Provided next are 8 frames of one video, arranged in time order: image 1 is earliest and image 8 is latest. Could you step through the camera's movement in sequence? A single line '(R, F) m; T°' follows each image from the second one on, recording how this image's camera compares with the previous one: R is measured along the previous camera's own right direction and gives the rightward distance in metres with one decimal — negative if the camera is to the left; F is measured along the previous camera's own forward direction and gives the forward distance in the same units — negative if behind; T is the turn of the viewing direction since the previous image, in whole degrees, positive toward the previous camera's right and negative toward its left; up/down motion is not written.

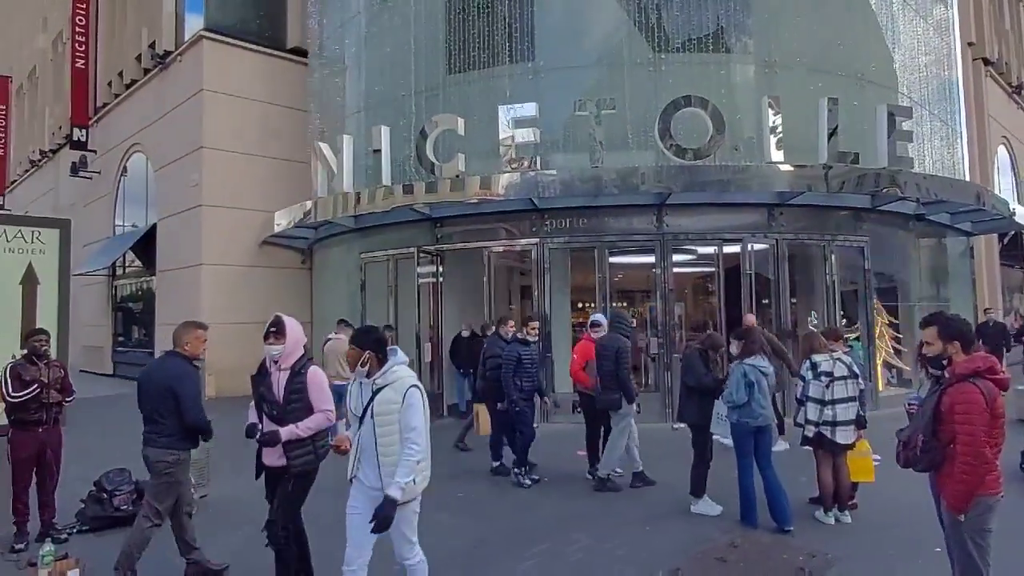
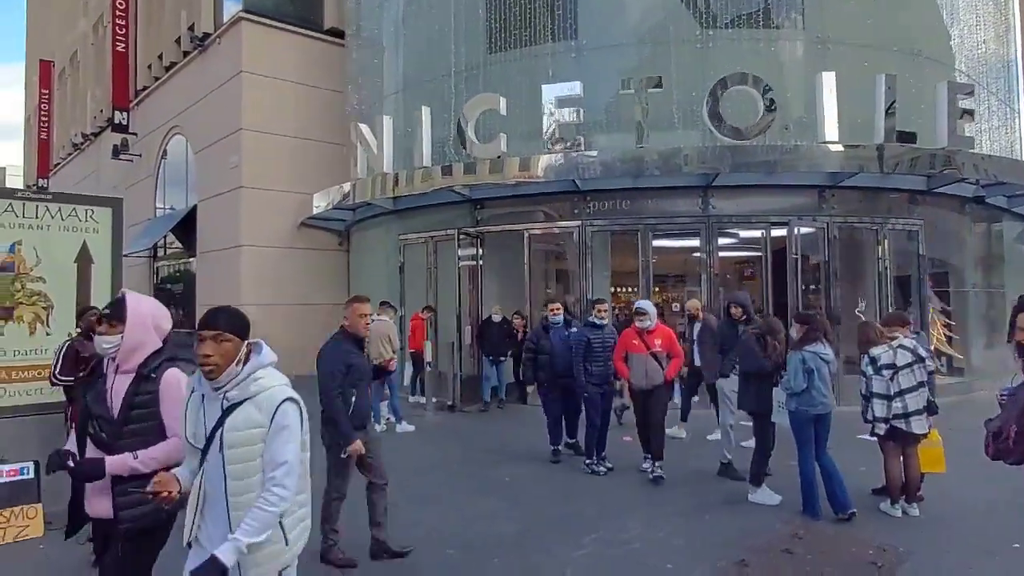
(-0.2, +0.1) m; -2°
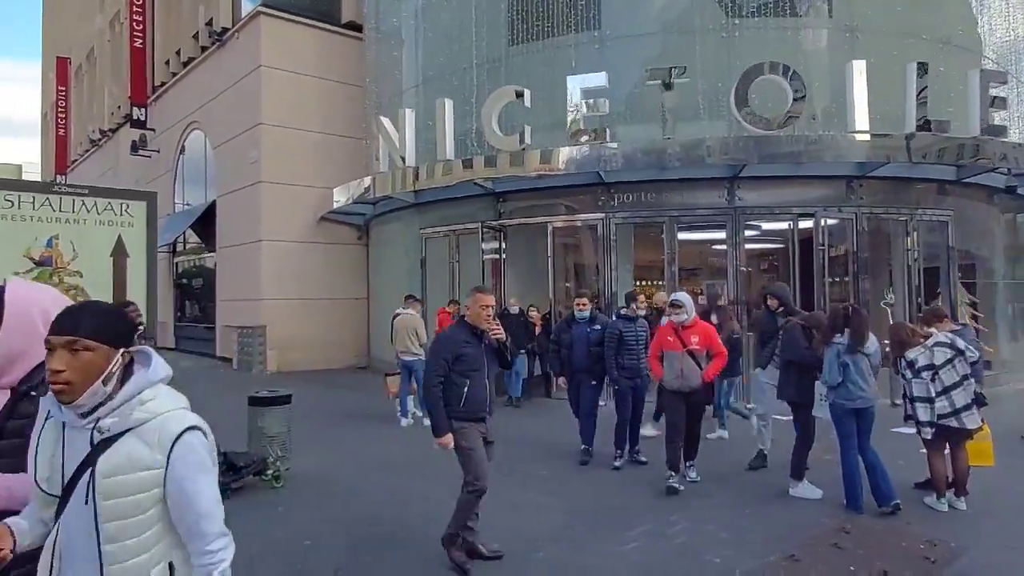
(-0.2, +0.1) m; -1°
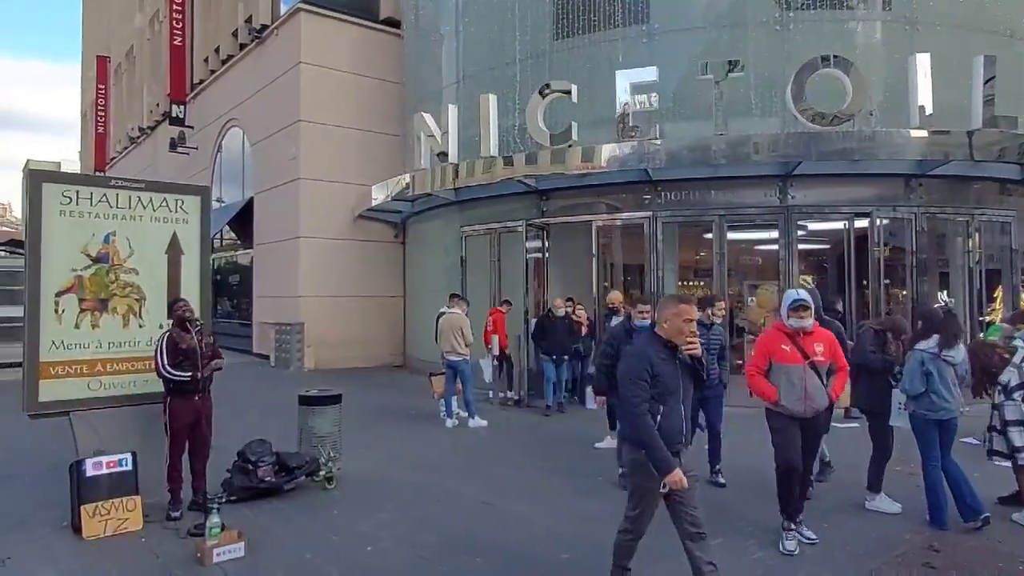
(-0.3, +0.2) m; -2°
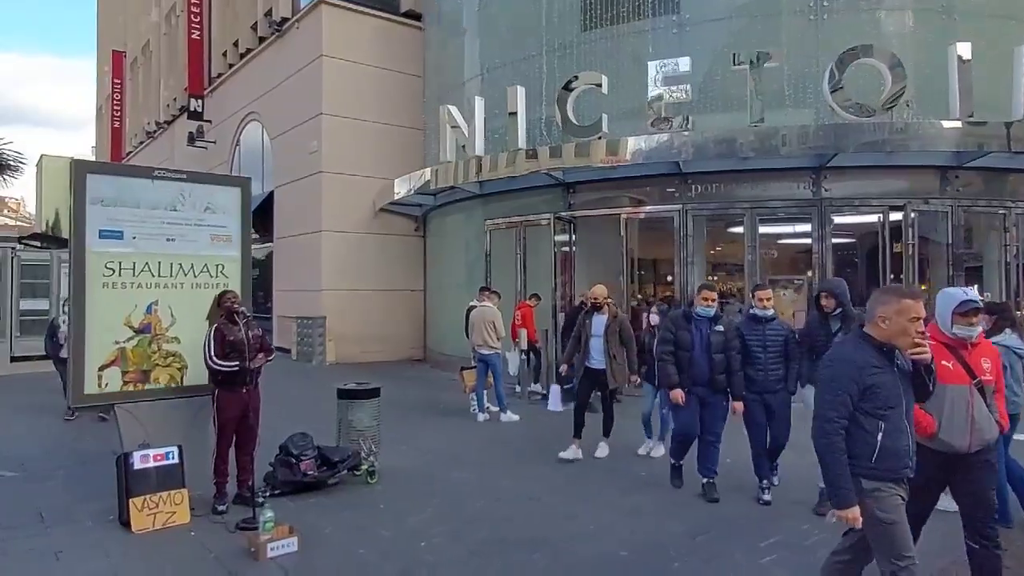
(-0.3, +0.1) m; -1°
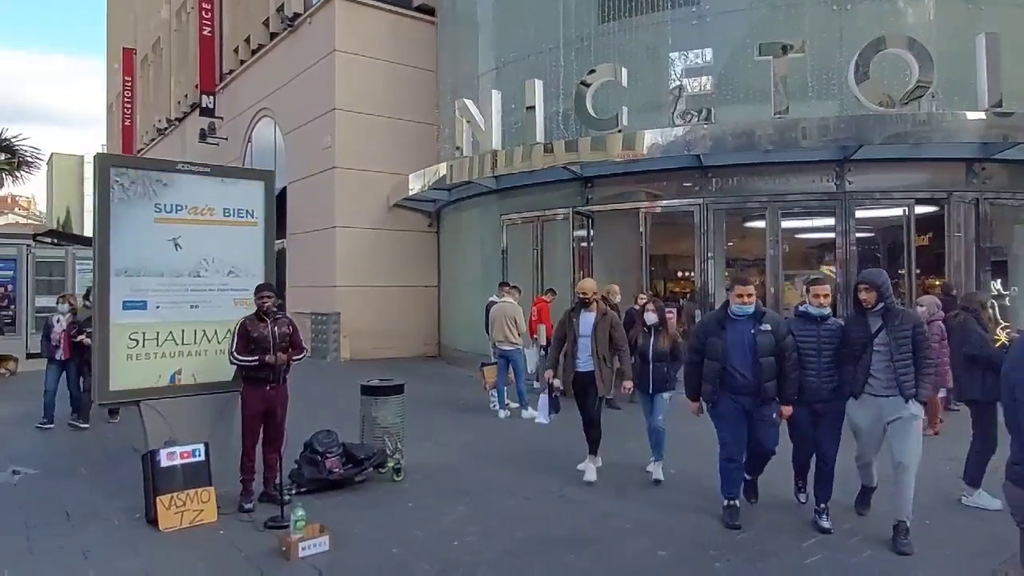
(-0.2, +0.1) m; -1°
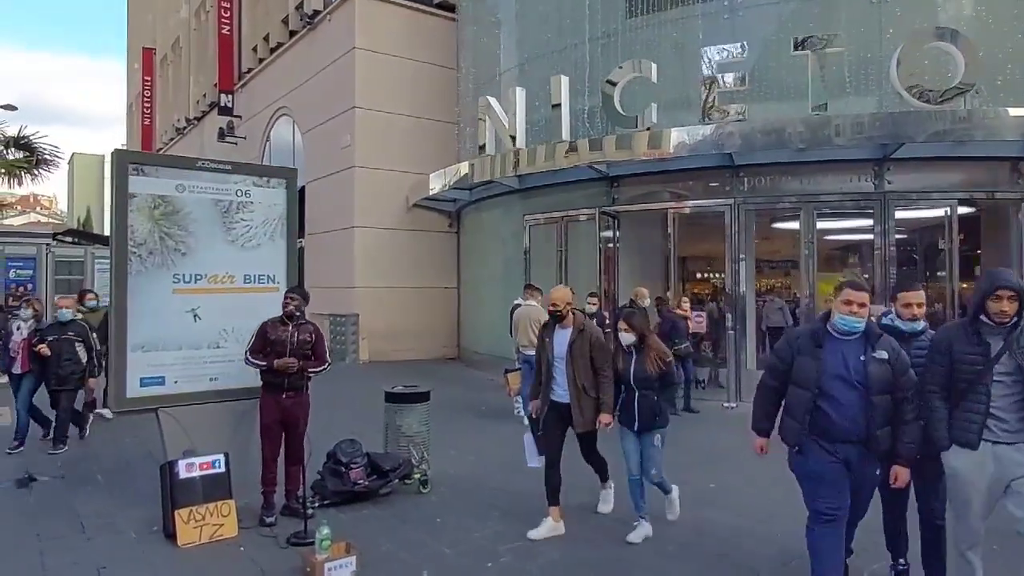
(-0.2, +0.3) m; -1°
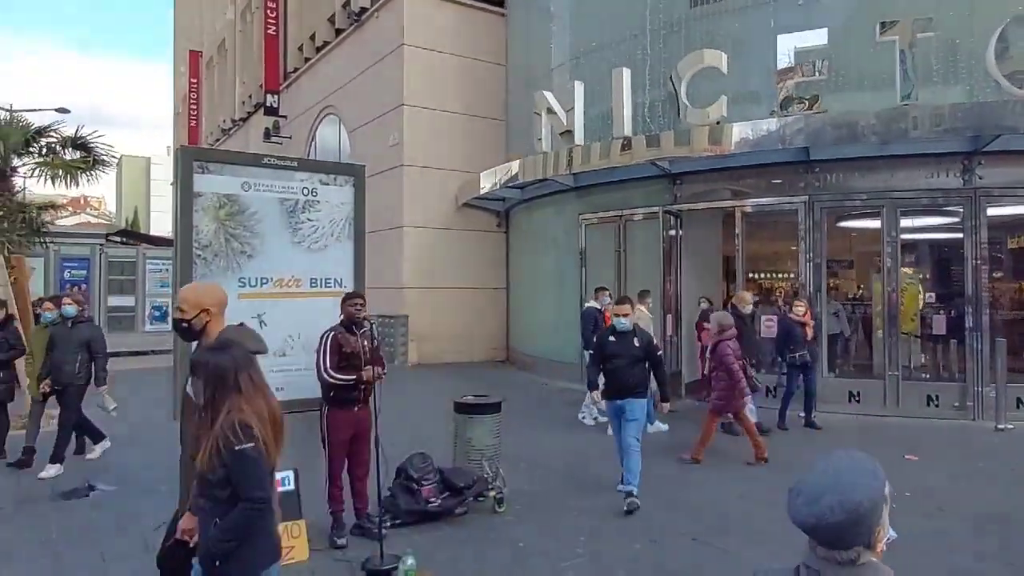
(-0.4, +0.4) m; -3°
